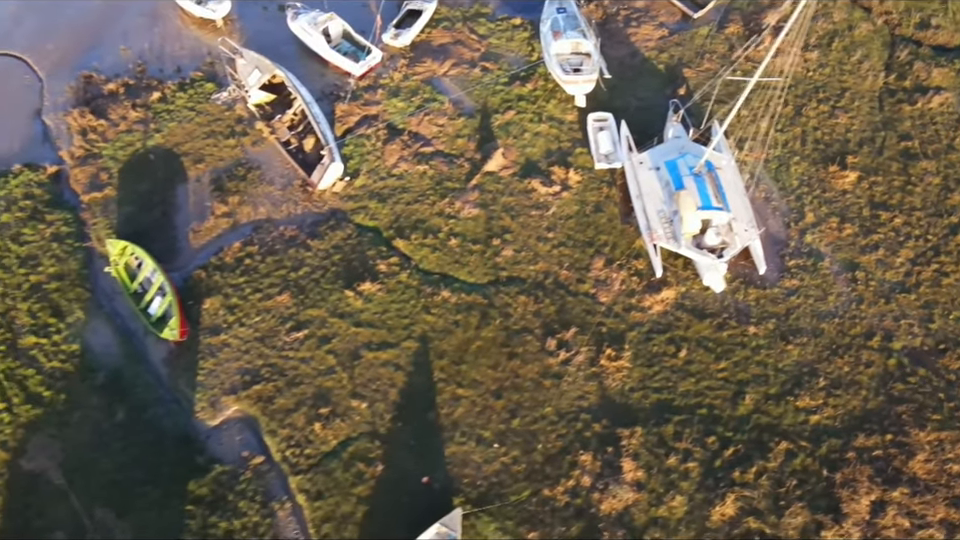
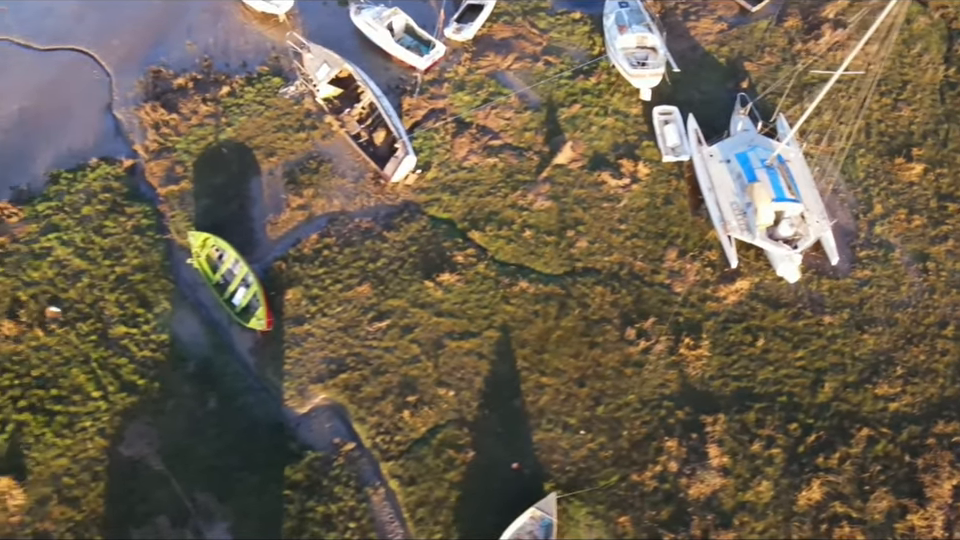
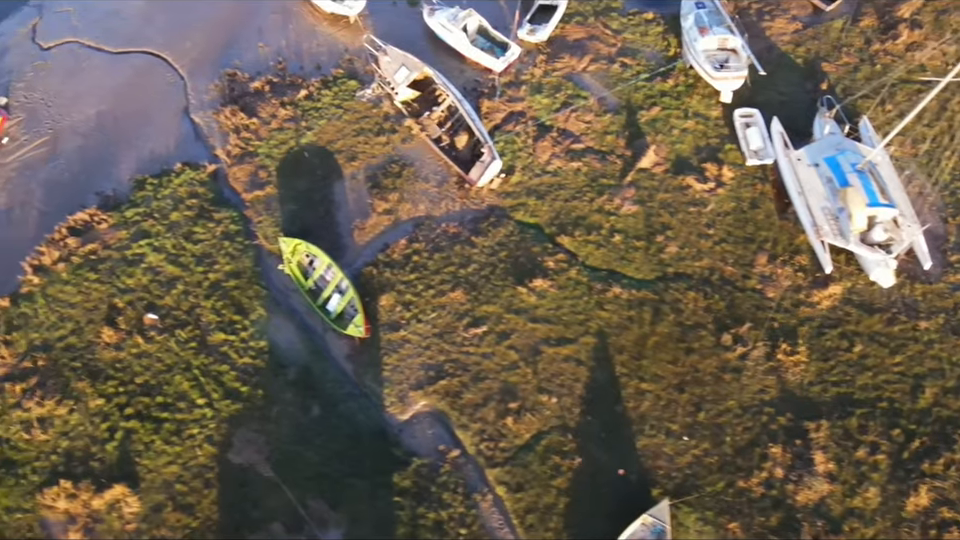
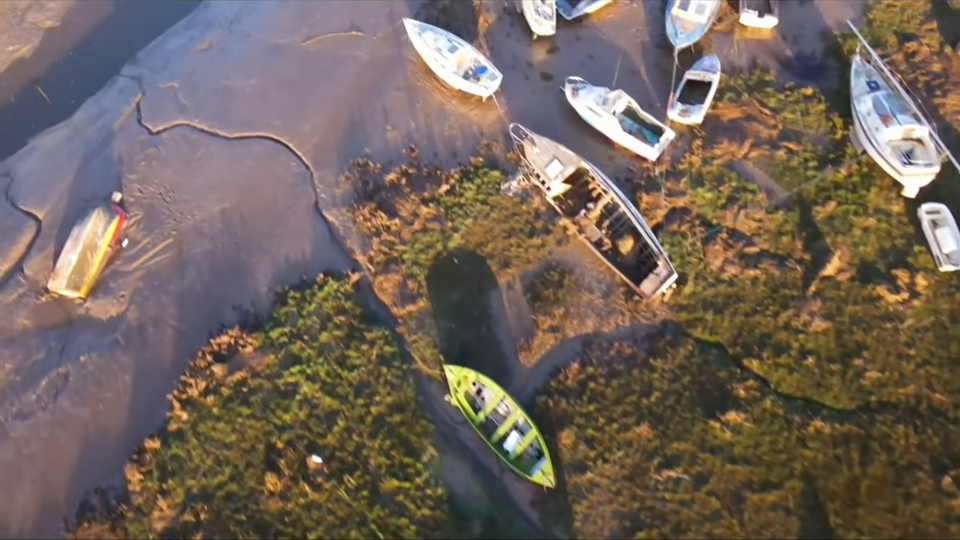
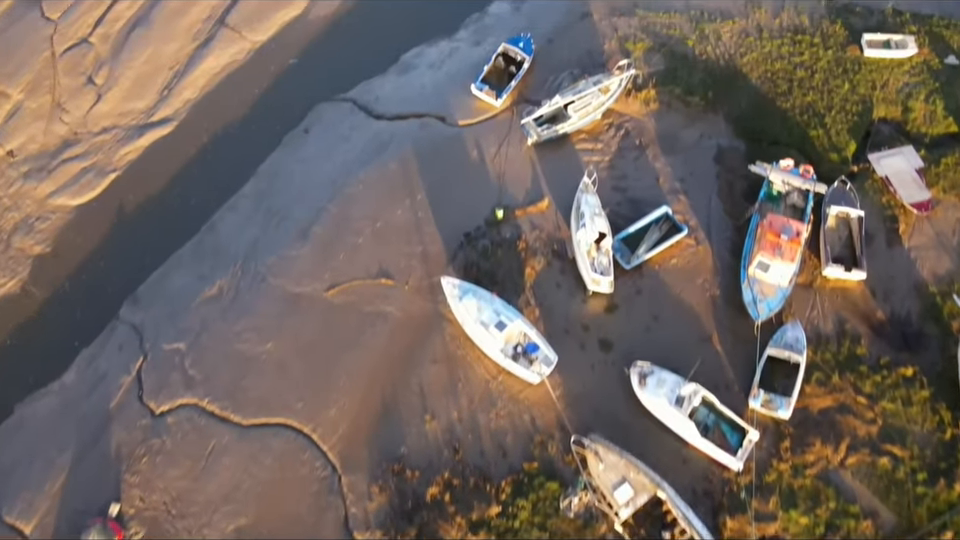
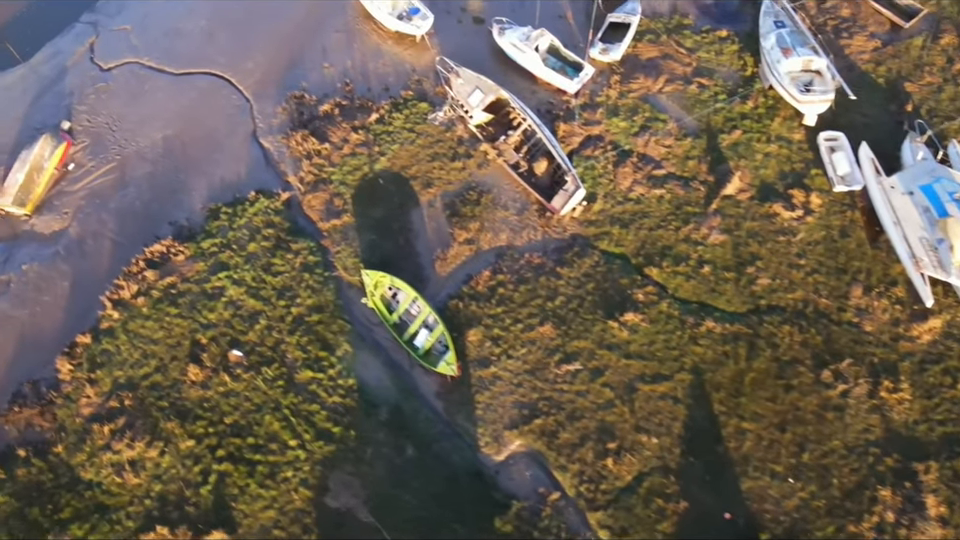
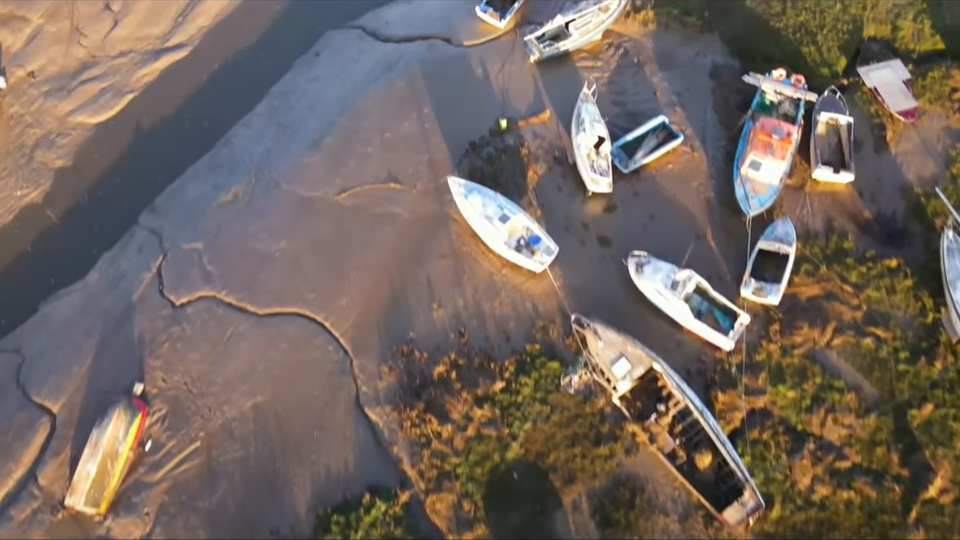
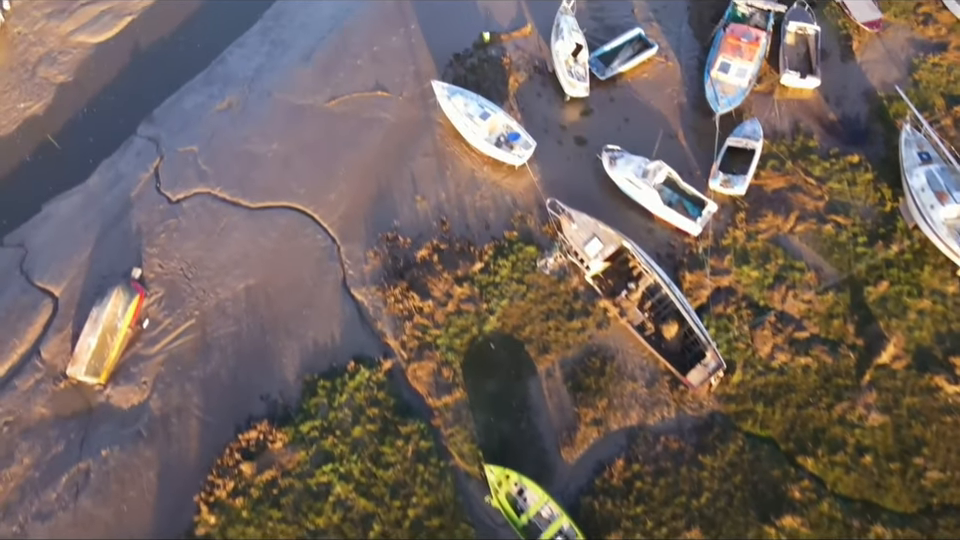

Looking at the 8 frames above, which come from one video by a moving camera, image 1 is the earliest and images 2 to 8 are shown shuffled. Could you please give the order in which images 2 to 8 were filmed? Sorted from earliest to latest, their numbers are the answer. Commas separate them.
2, 3, 6, 4, 8, 7, 5
